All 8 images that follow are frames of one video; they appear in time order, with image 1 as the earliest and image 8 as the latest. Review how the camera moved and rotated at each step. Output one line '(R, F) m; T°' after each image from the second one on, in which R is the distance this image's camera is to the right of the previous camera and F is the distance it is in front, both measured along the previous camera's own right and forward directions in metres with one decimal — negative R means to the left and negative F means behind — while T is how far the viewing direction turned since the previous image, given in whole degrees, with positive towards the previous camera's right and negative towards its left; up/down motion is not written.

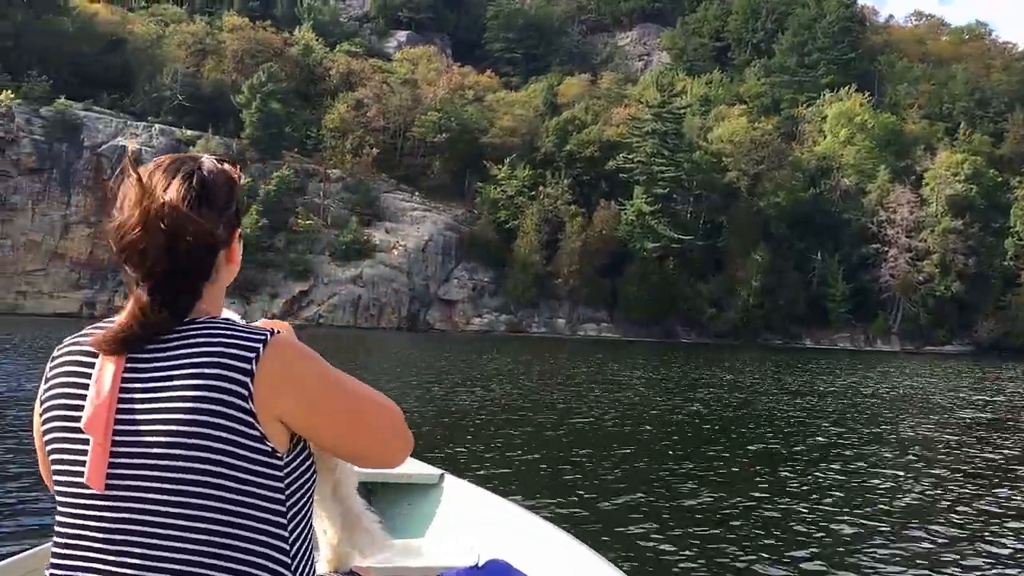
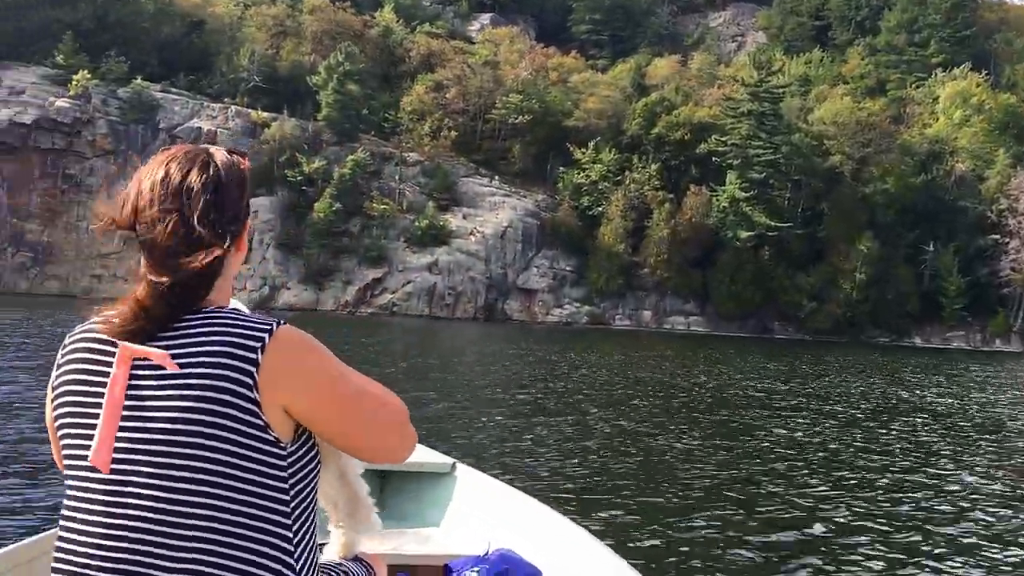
(0.0, +3.6) m; -5°
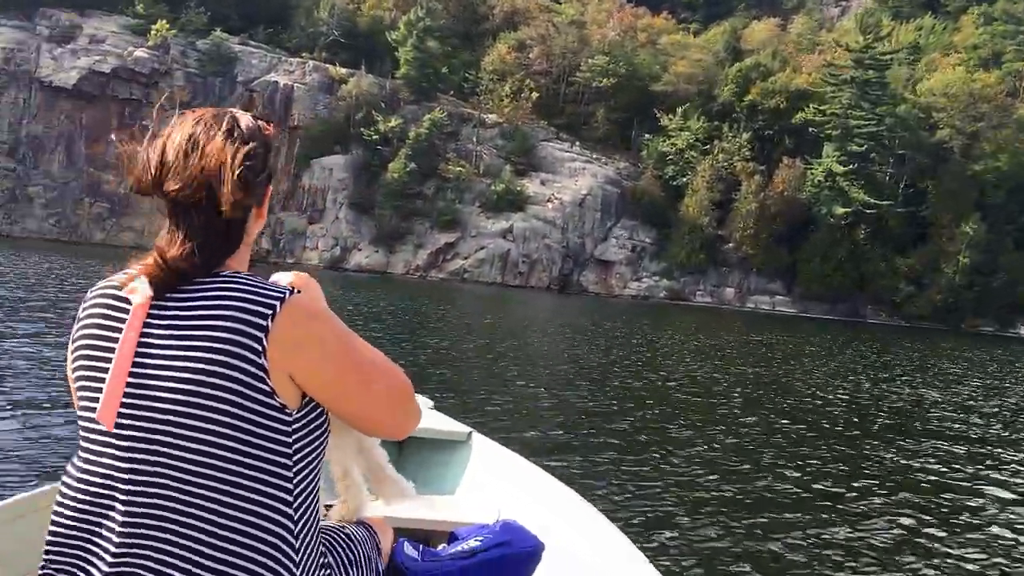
(+0.1, +2.5) m; -5°
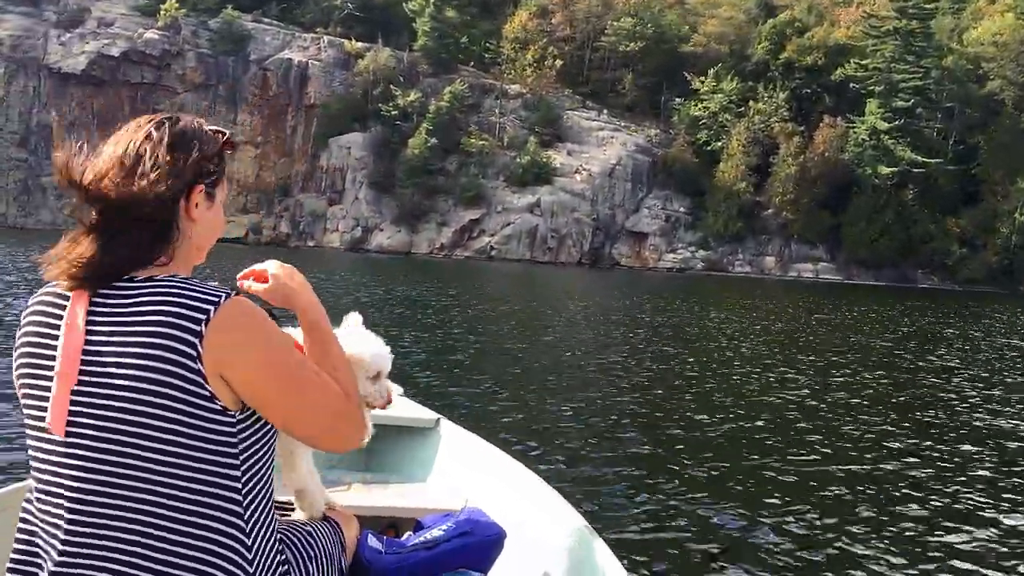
(+0.2, +2.4) m; -2°
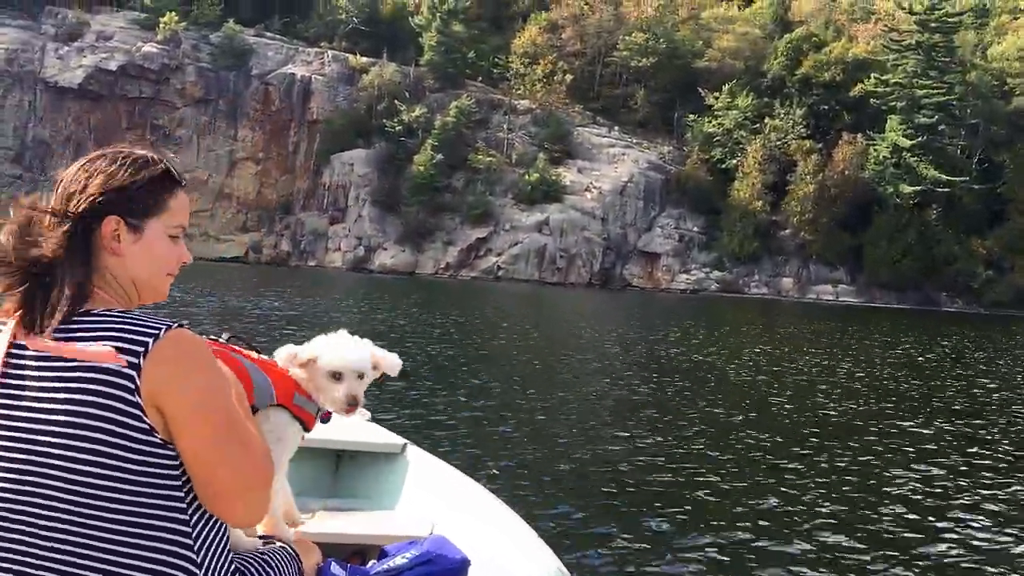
(+0.2, +2.1) m; -1°
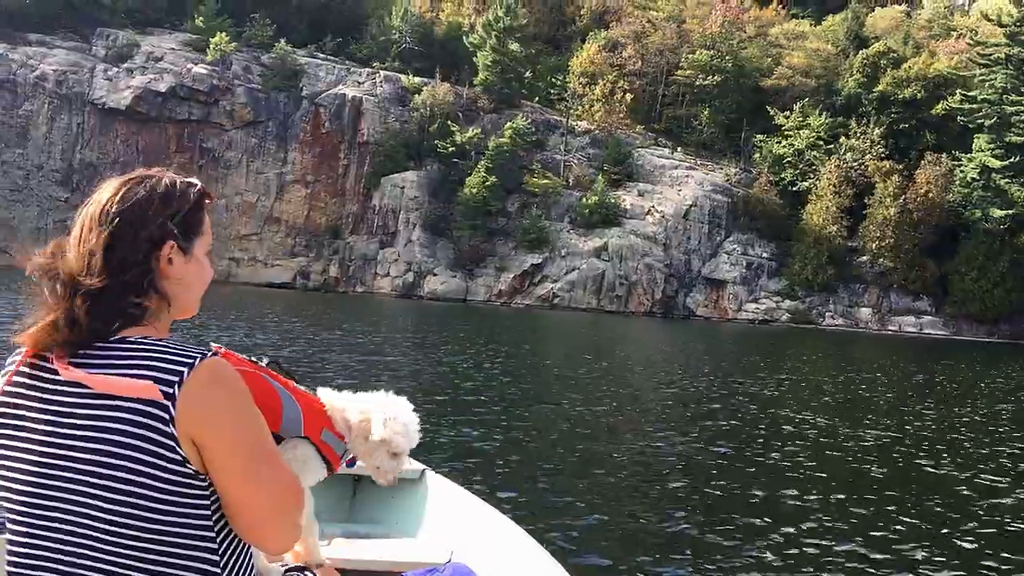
(+0.2, +3.0) m; -4°
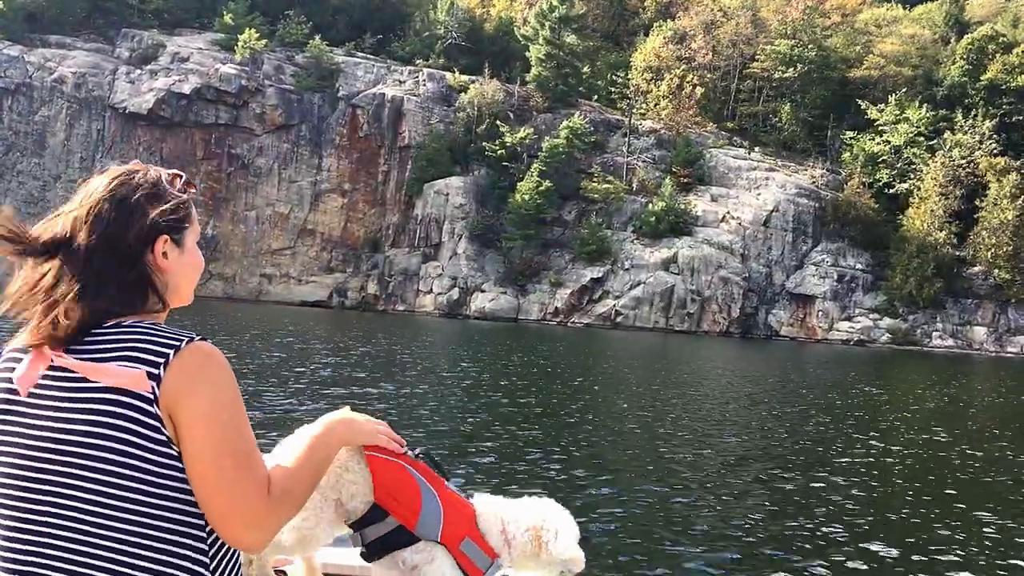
(+0.2, +6.0) m; -4°
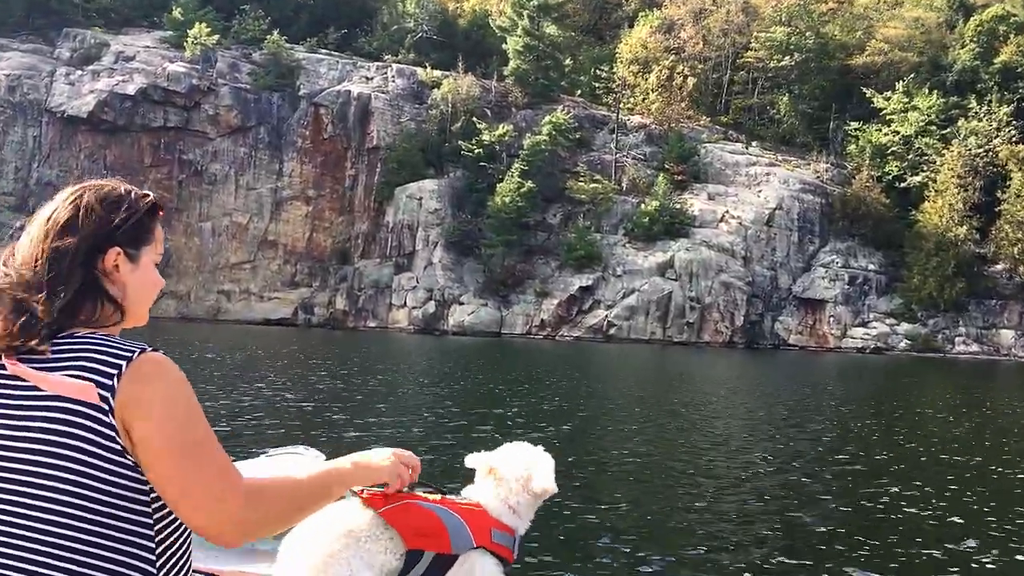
(+0.1, +4.4) m; +1°
